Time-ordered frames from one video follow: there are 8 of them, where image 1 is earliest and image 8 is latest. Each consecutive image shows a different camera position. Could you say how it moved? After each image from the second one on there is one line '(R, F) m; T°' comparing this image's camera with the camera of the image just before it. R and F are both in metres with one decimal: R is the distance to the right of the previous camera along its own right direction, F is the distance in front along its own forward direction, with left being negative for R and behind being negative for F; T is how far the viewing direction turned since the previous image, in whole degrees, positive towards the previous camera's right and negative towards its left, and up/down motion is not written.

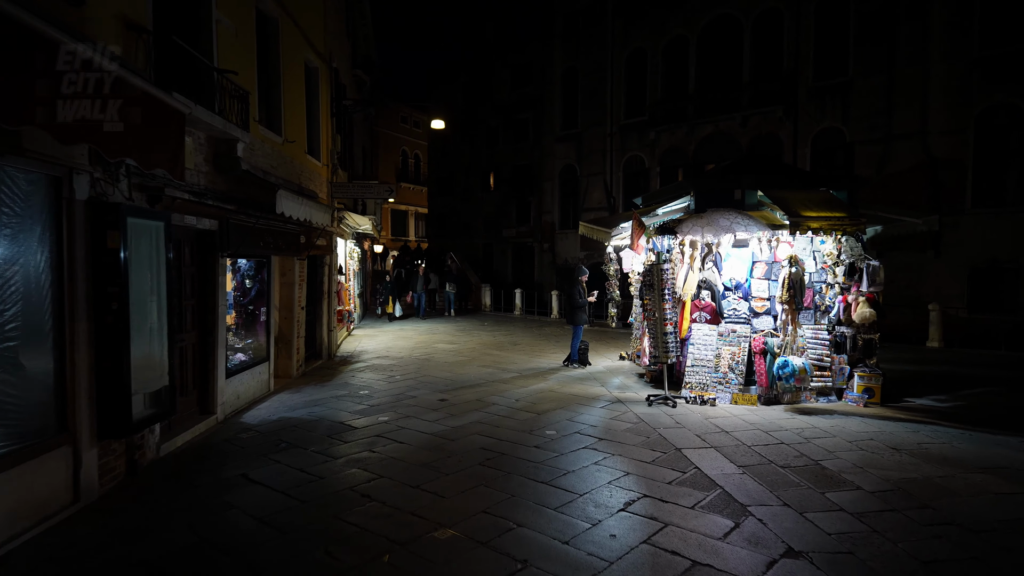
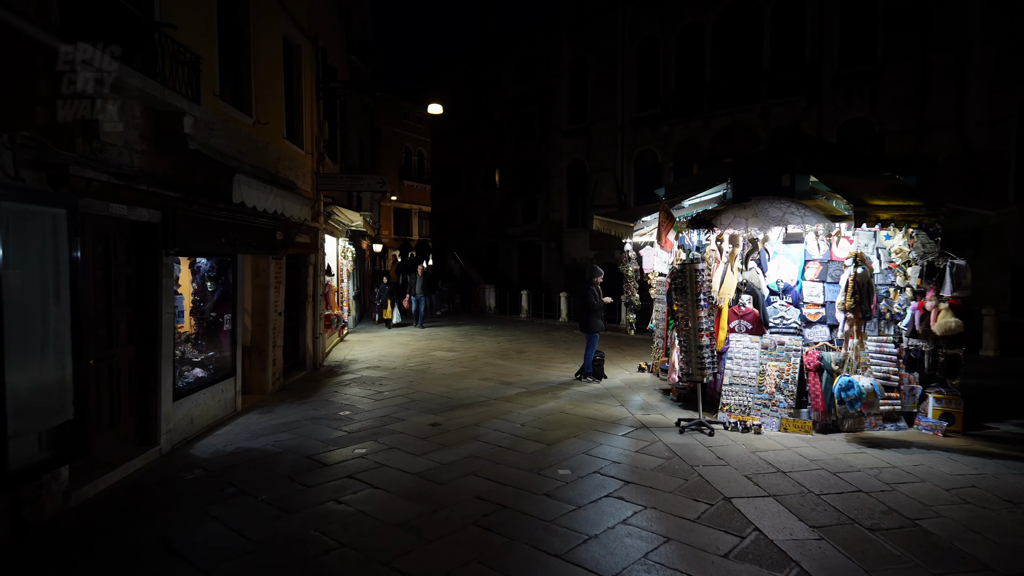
(0.0, +1.2) m; -1°
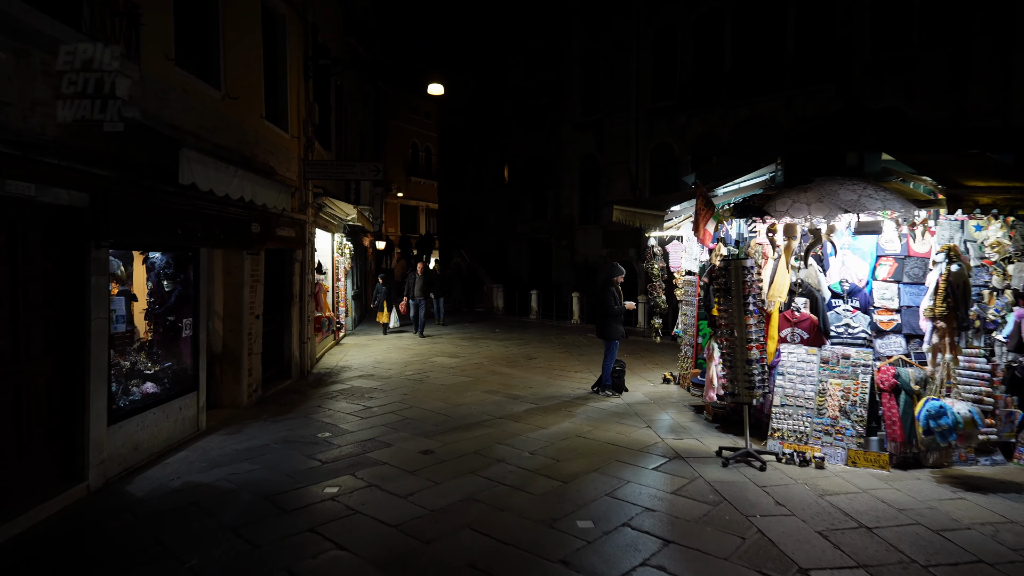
(0.0, +1.1) m; -1°
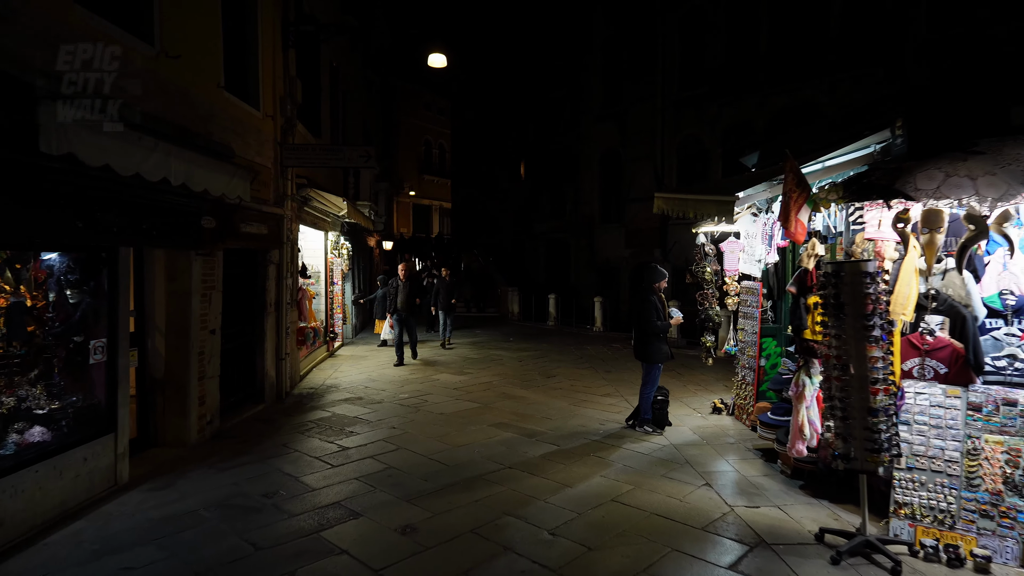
(0.0, +1.6) m; -2°
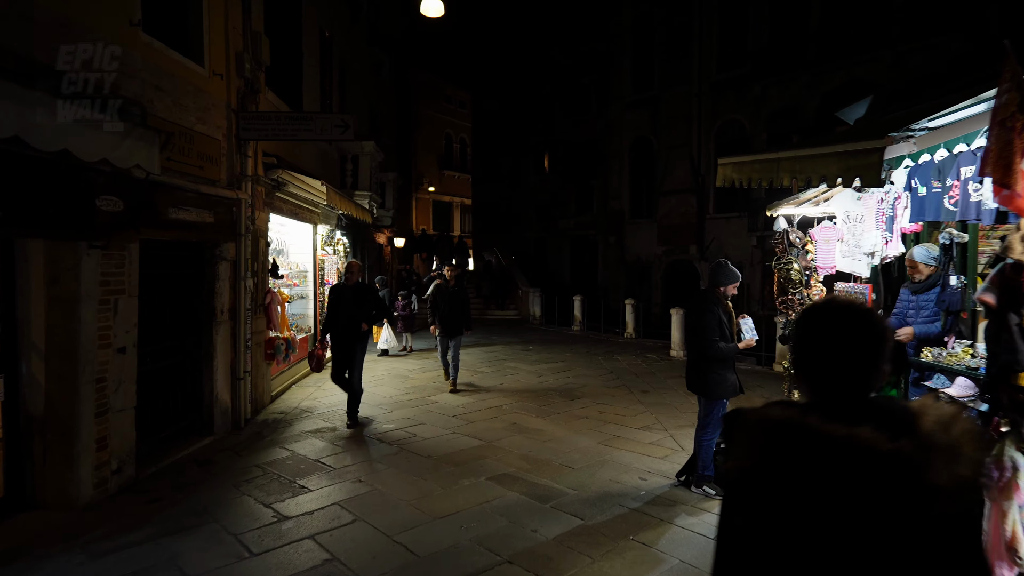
(+0.2, +1.8) m; -3°
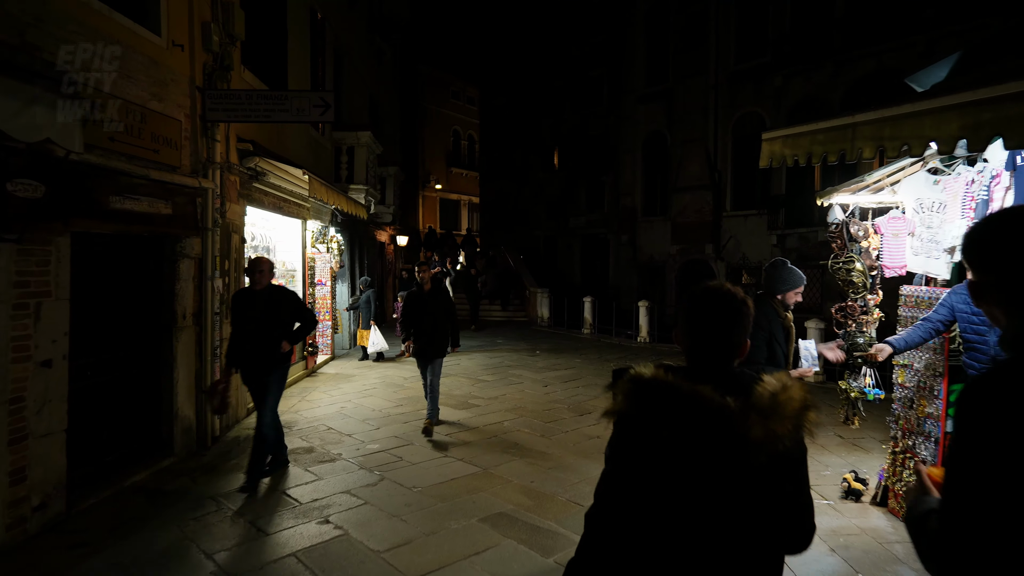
(+0.1, +0.8) m; -1°
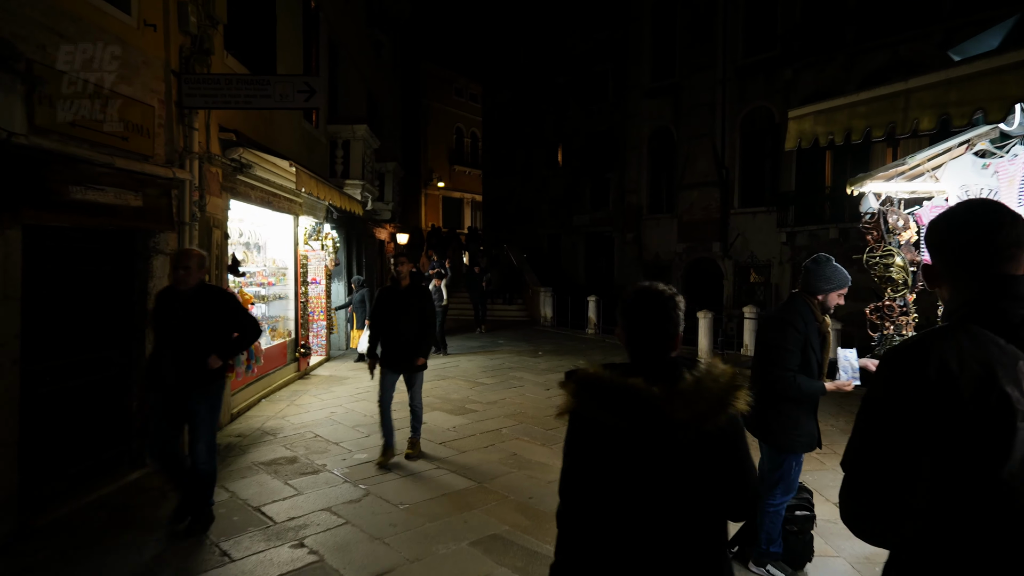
(+0.1, +0.4) m; 0°
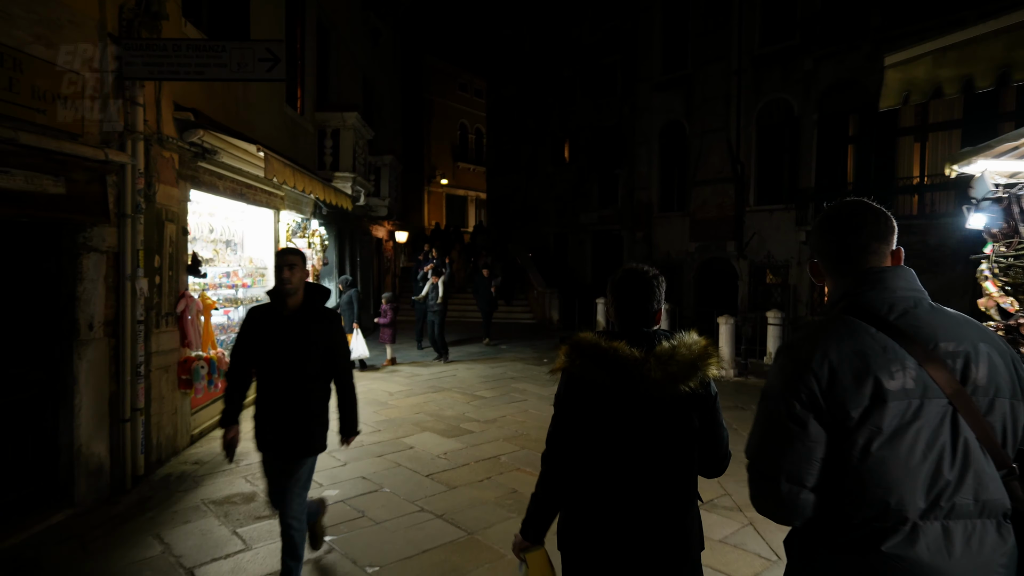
(0.0, +0.9) m; -1°
